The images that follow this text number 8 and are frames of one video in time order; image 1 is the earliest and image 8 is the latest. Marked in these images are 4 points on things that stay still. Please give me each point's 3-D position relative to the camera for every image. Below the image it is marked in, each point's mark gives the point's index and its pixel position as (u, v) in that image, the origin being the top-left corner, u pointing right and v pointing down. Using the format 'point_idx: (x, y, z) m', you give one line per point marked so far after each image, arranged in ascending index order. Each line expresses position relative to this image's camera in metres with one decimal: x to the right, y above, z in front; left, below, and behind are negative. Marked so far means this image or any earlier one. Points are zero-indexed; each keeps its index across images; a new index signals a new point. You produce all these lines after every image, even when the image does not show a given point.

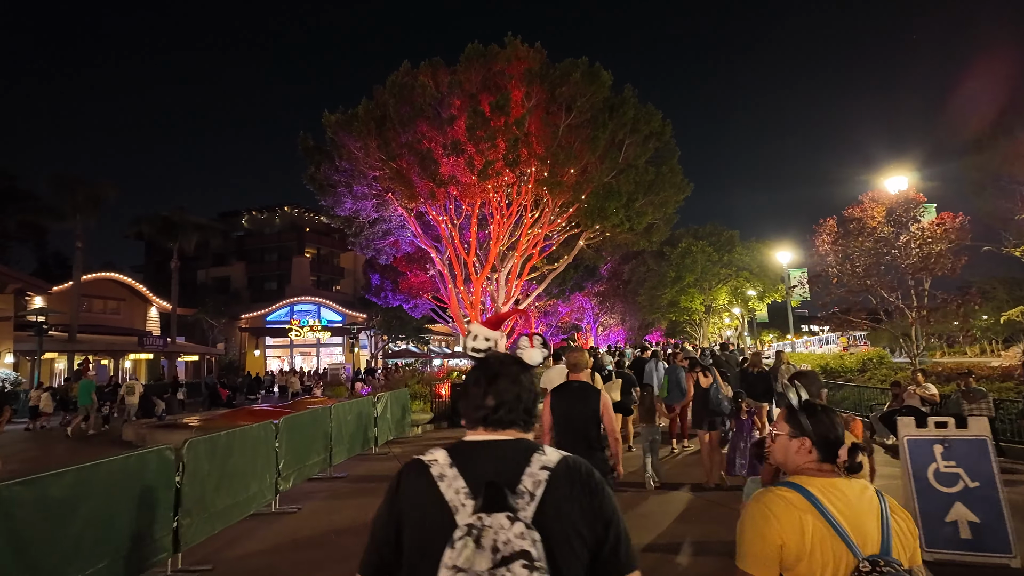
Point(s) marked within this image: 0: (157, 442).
0: (-8.4, -3.7, +14.0) m
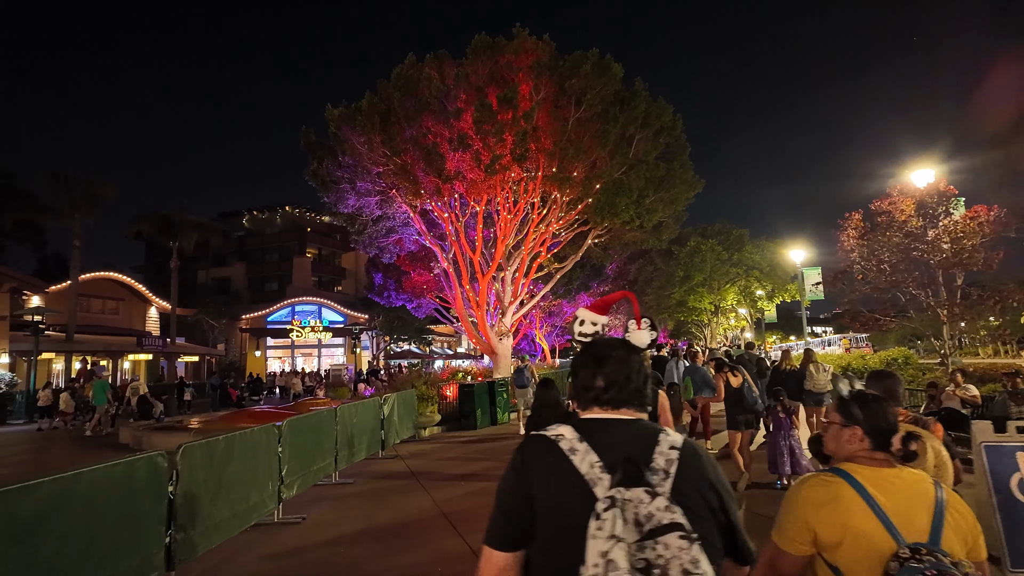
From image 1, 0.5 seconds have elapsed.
0: (-8.2, -3.6, +13.5) m
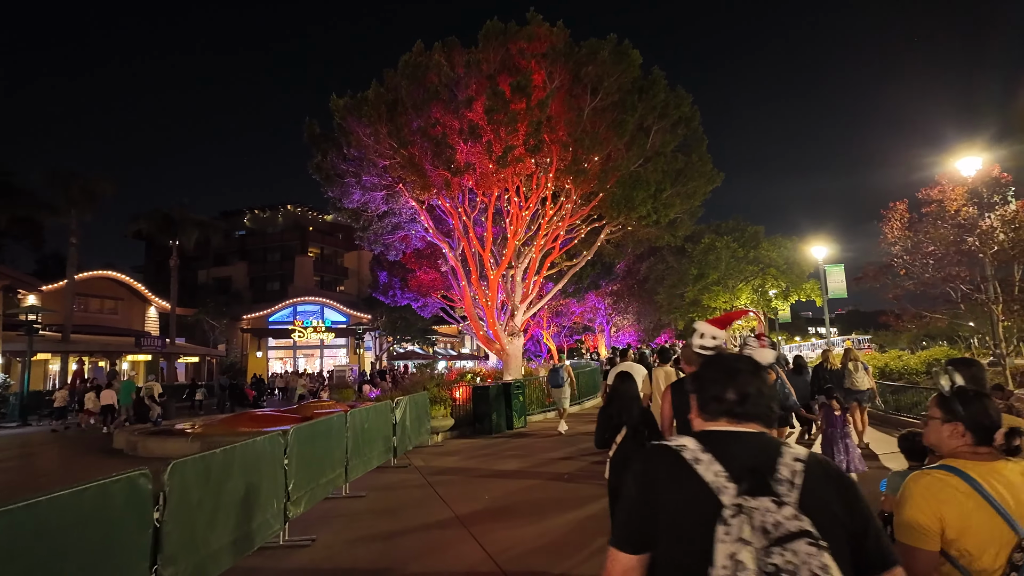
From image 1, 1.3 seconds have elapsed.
0: (-7.8, -3.5, +12.8) m
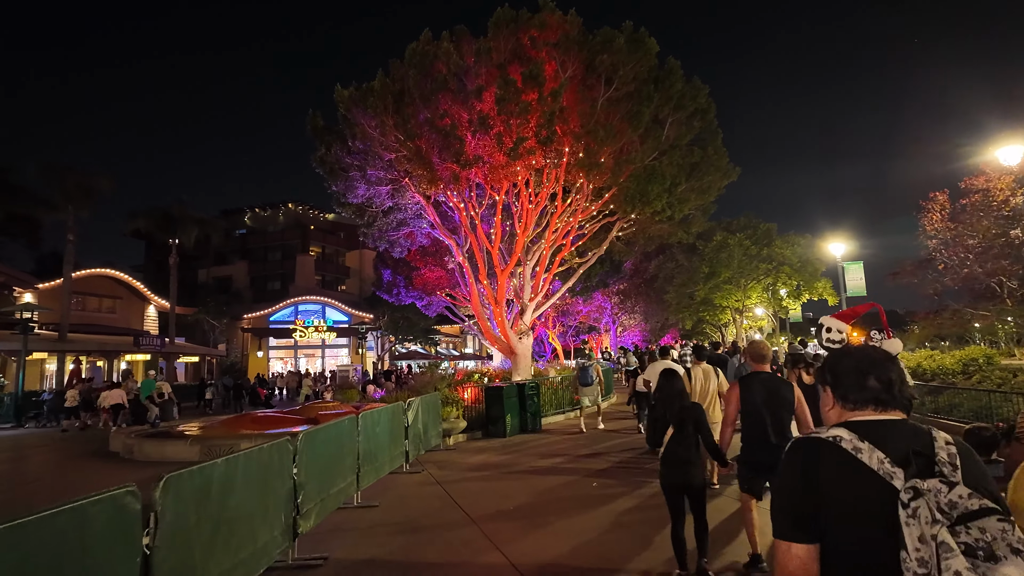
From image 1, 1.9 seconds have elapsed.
0: (-7.5, -3.4, +12.2) m
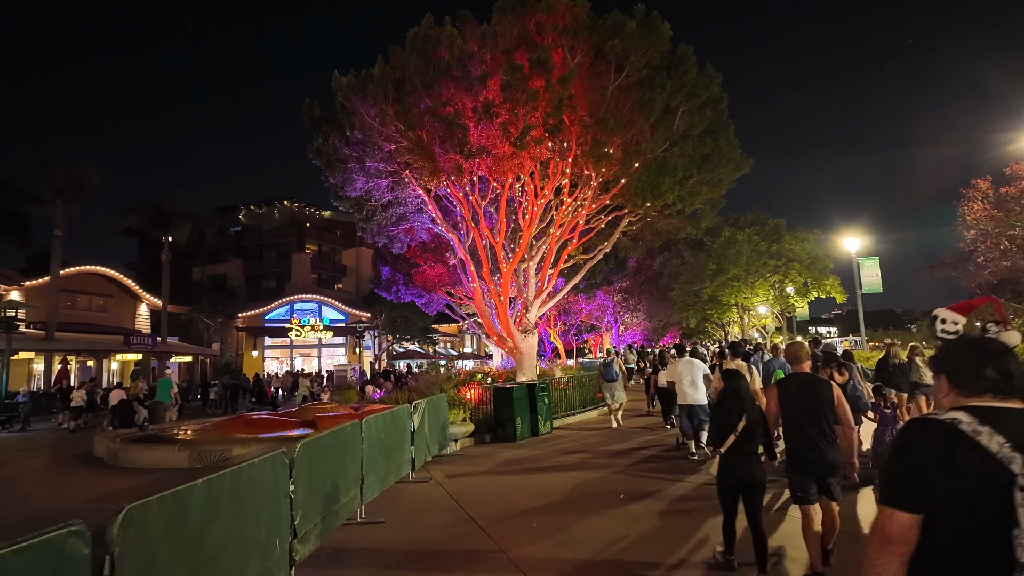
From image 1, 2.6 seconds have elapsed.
0: (-7.3, -3.3, +11.4) m
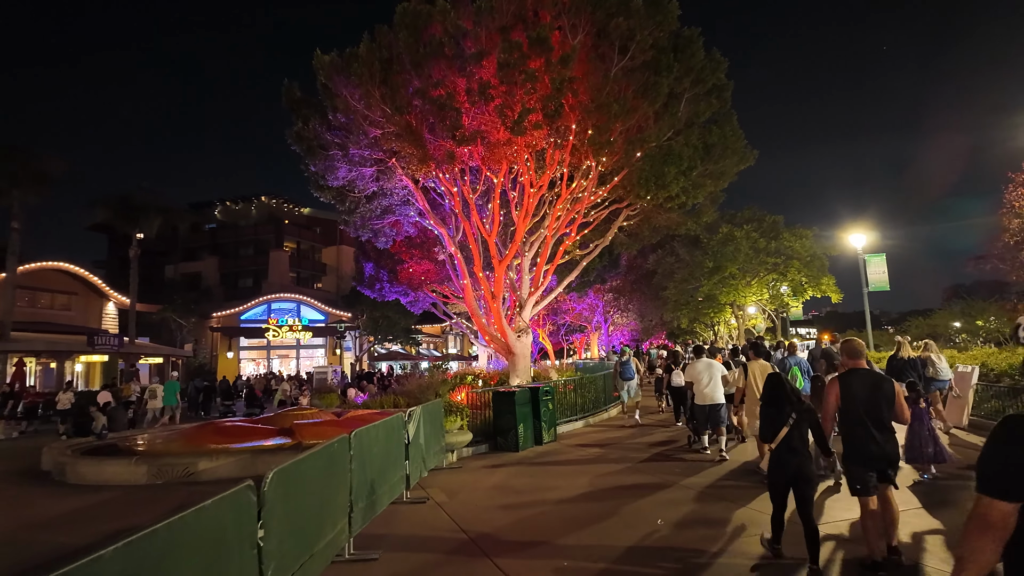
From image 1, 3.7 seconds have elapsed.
0: (-7.3, -3.2, +10.1) m
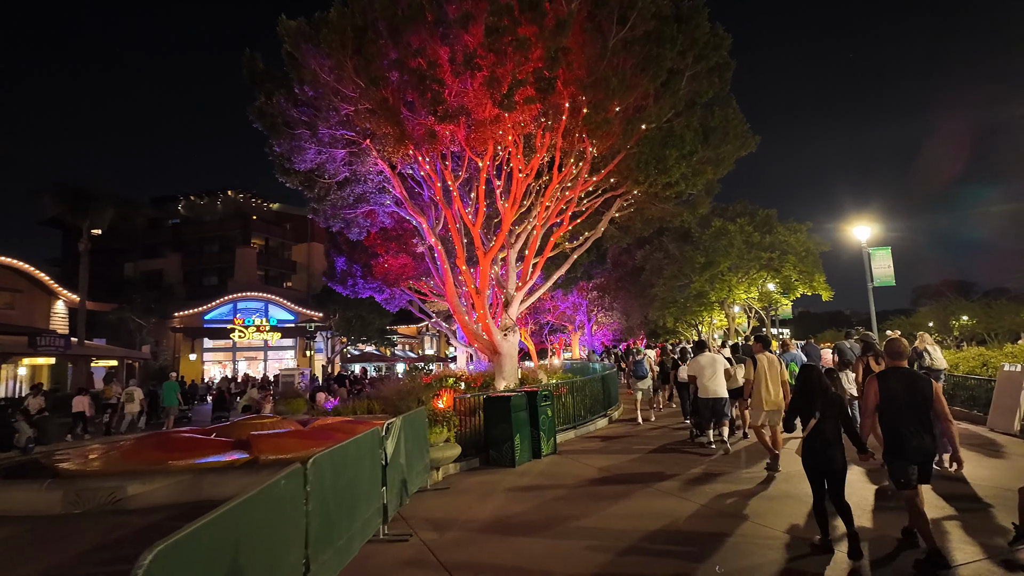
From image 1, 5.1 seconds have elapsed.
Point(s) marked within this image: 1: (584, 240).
0: (-7.4, -3.0, +8.4) m
1: (+2.2, +1.5, +18.9) m
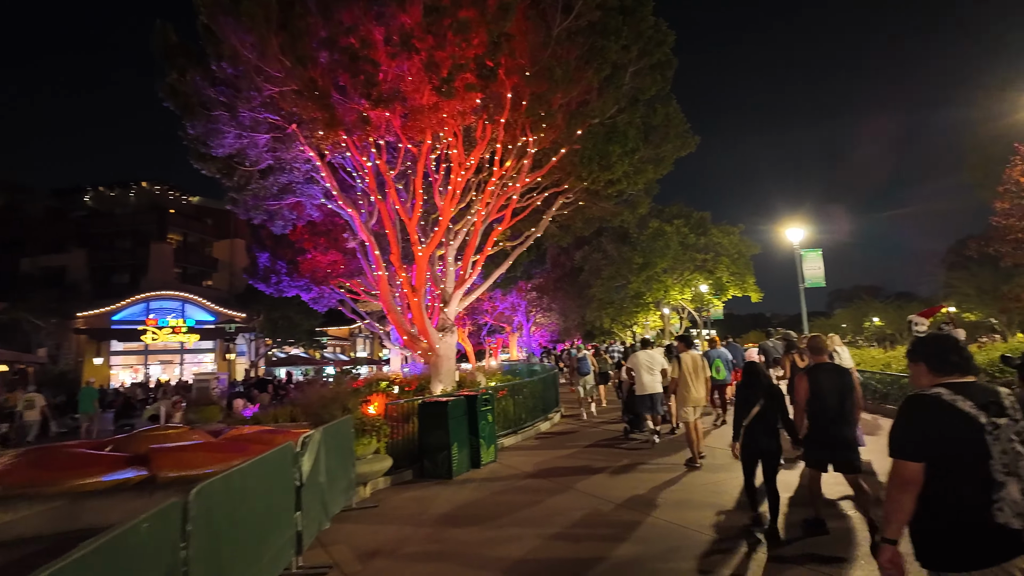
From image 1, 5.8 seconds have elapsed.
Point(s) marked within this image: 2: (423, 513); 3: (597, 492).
0: (-8.2, -2.9, +6.8) m
1: (+0.2, +1.5, +18.4) m
2: (-1.1, -2.7, +7.0) m
3: (+1.2, -2.7, +7.5) m
